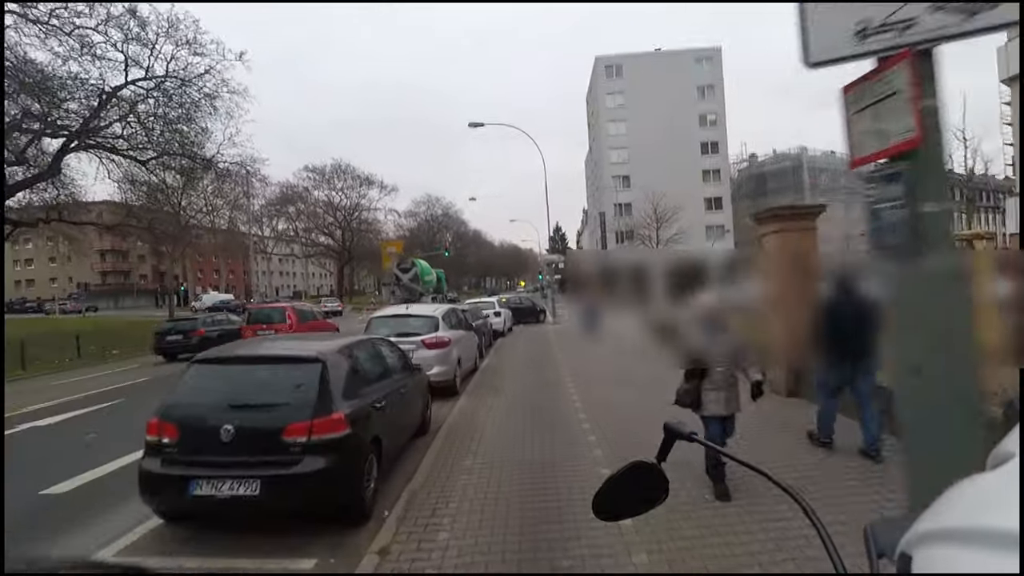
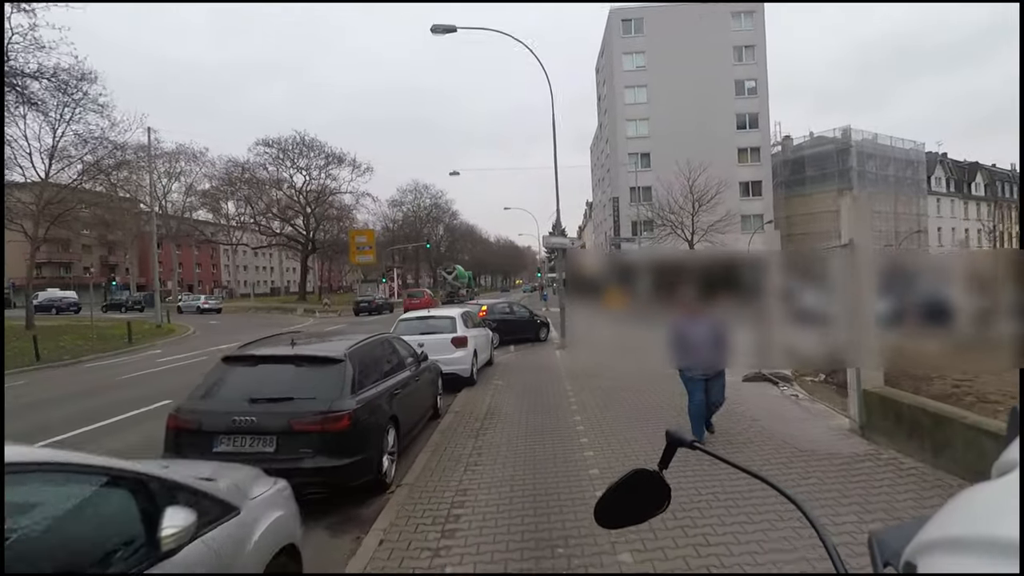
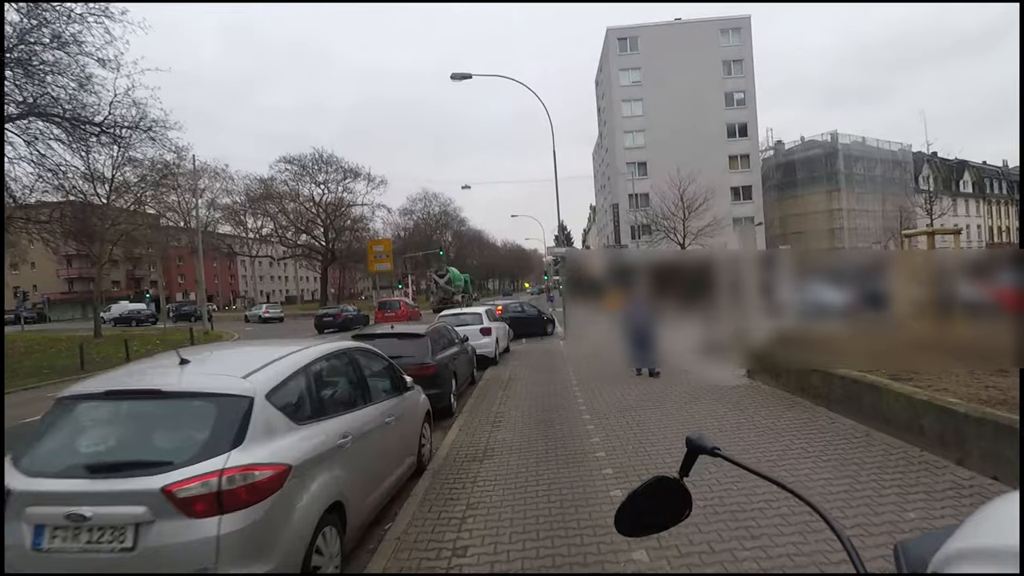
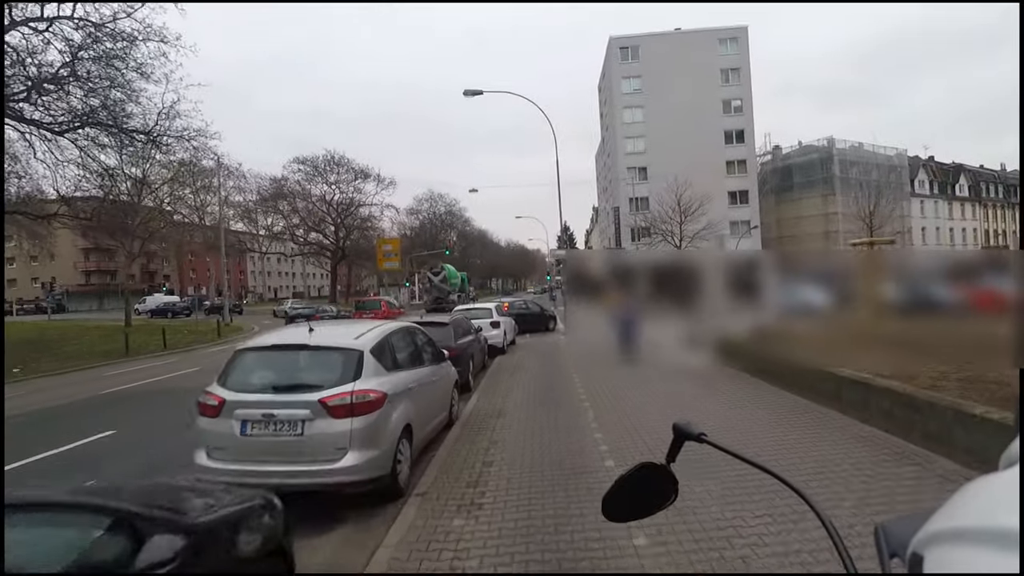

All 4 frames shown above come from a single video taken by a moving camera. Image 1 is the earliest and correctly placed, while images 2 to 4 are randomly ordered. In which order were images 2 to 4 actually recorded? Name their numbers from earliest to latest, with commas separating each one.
4, 3, 2
